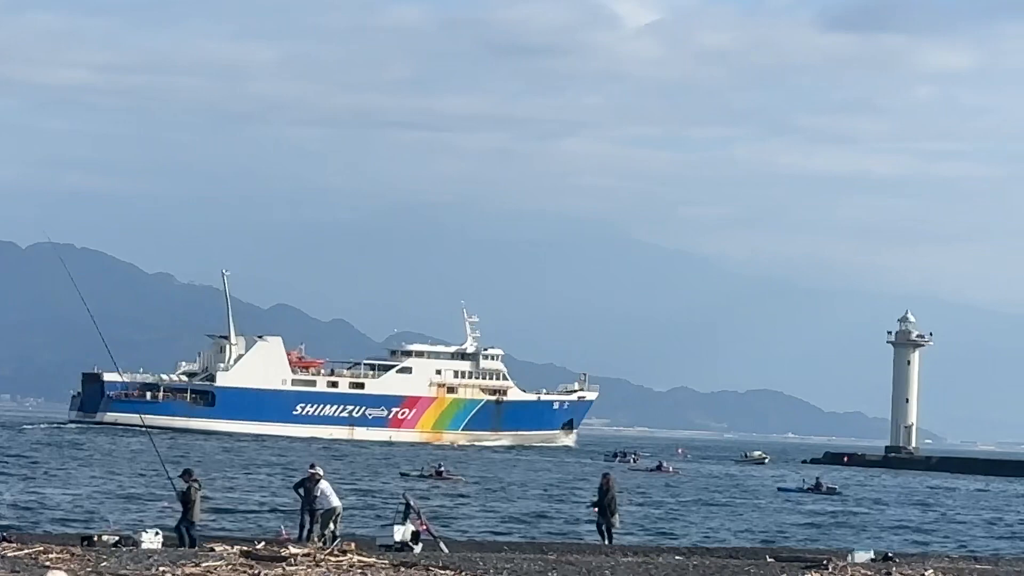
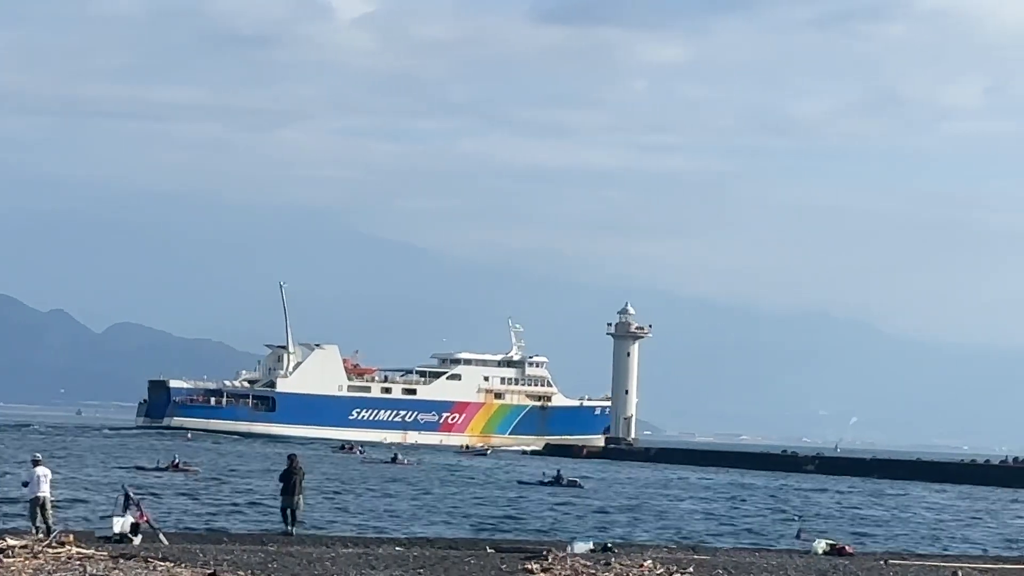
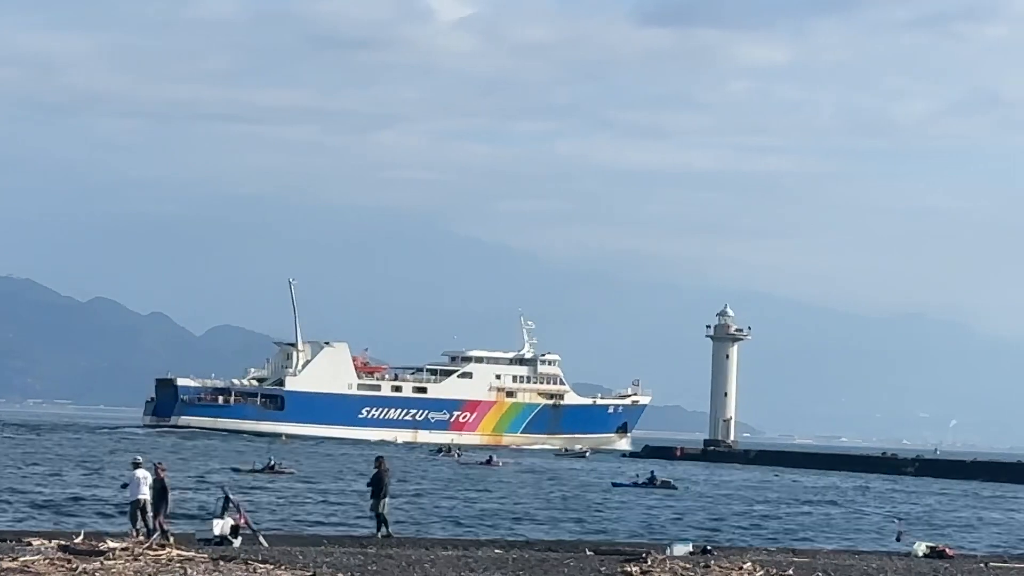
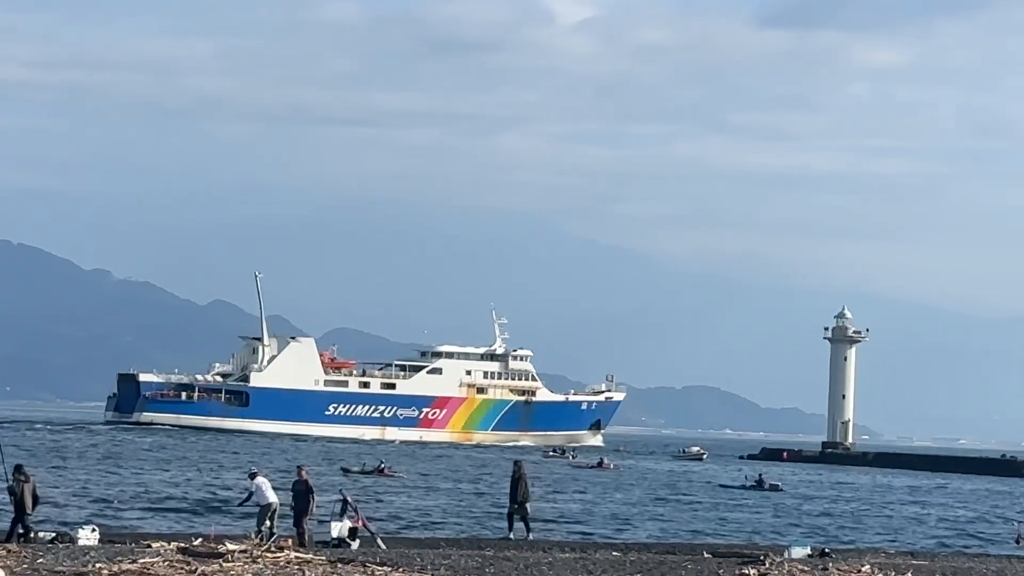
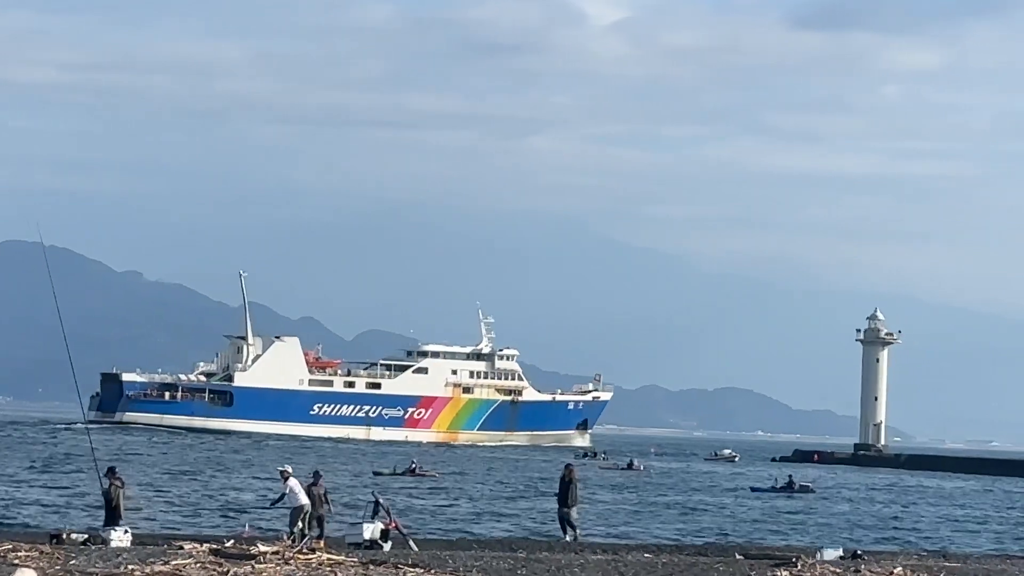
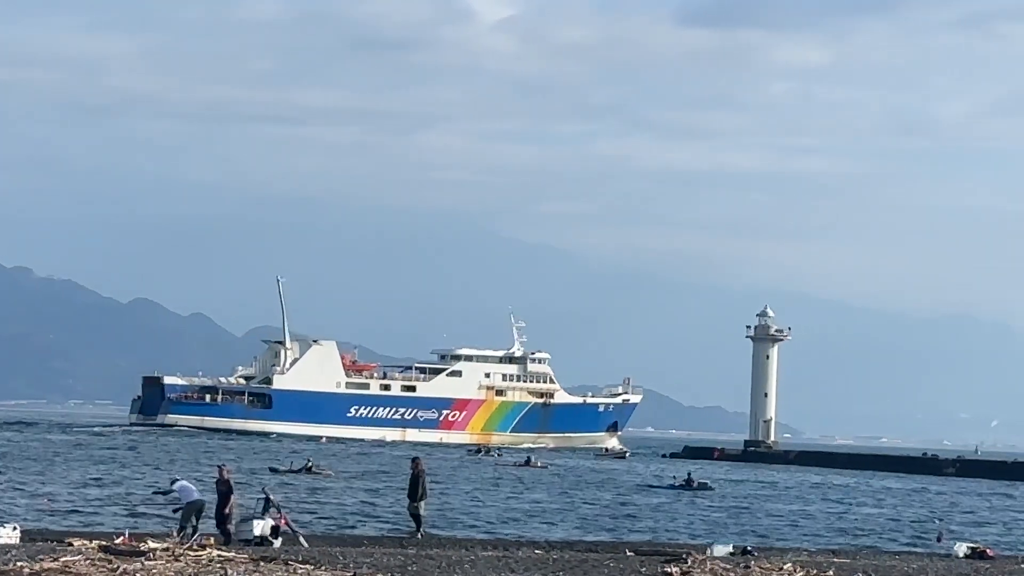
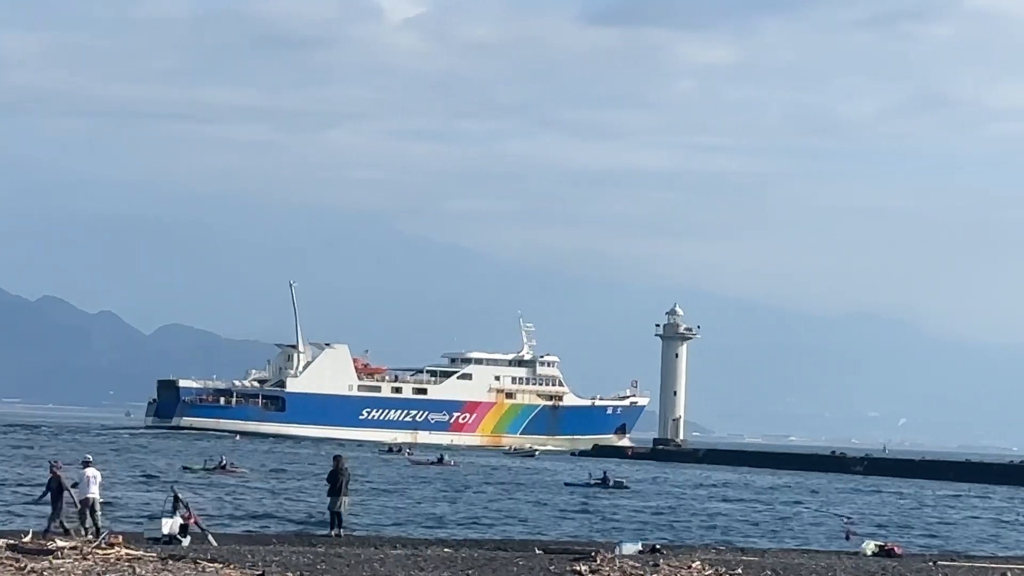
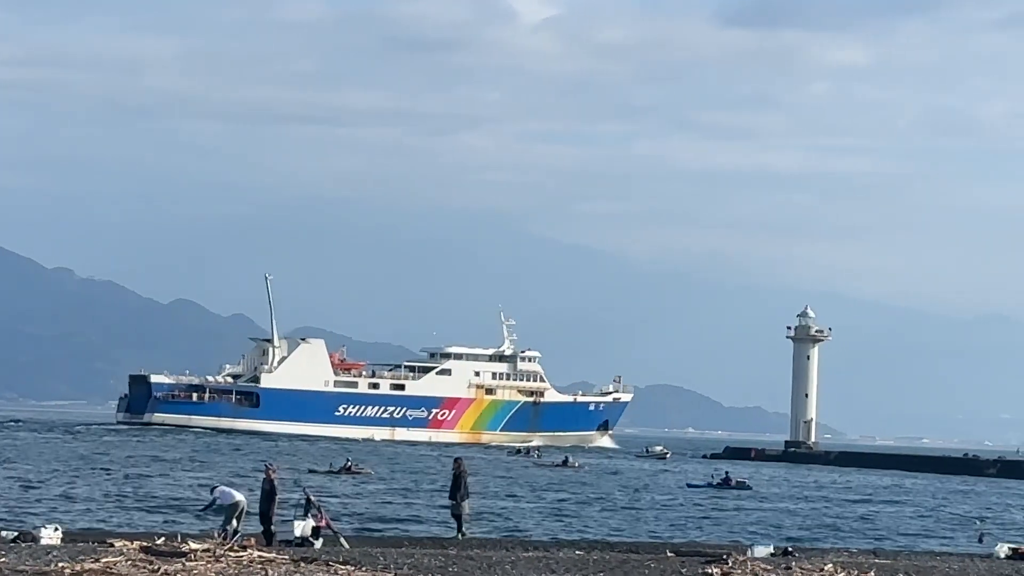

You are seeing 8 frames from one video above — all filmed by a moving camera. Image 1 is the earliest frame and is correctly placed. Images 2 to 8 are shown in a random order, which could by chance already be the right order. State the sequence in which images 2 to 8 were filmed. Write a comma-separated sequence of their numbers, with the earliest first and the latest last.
5, 4, 8, 6, 3, 7, 2
